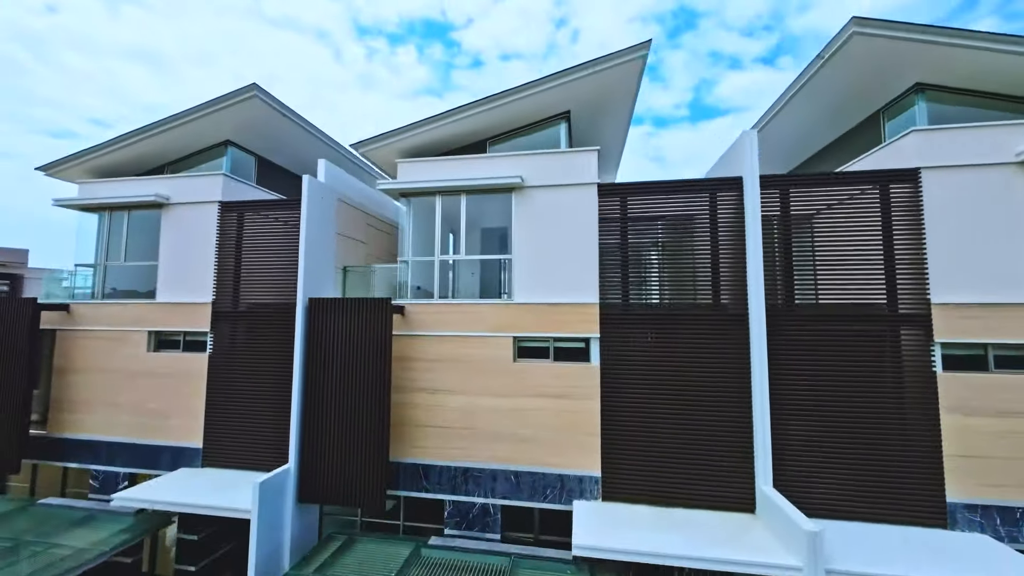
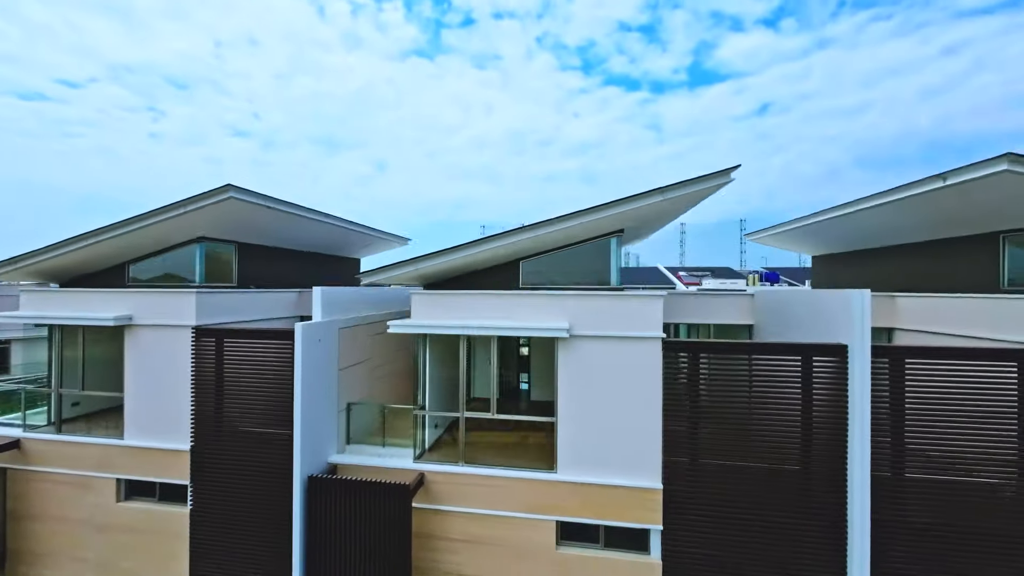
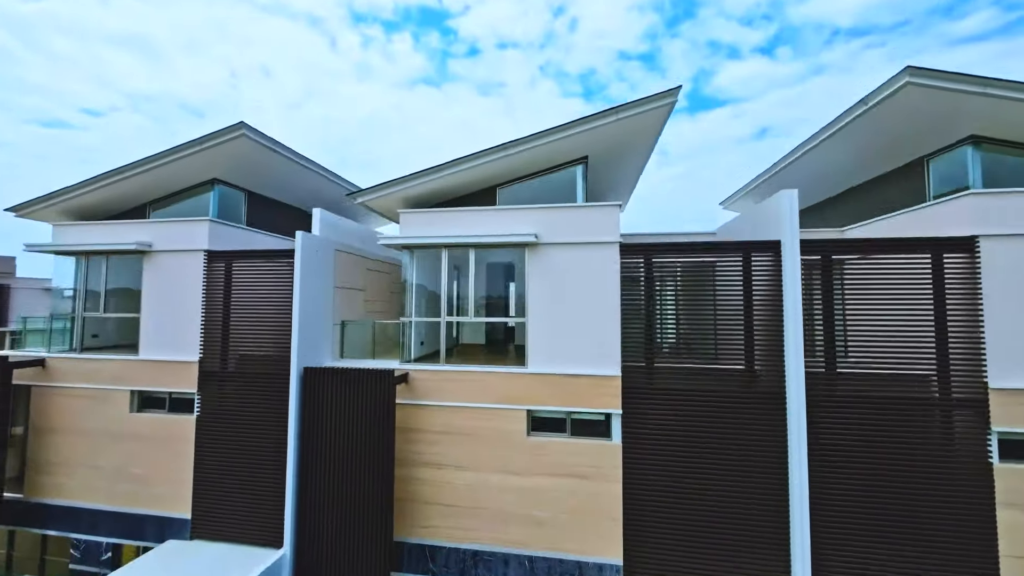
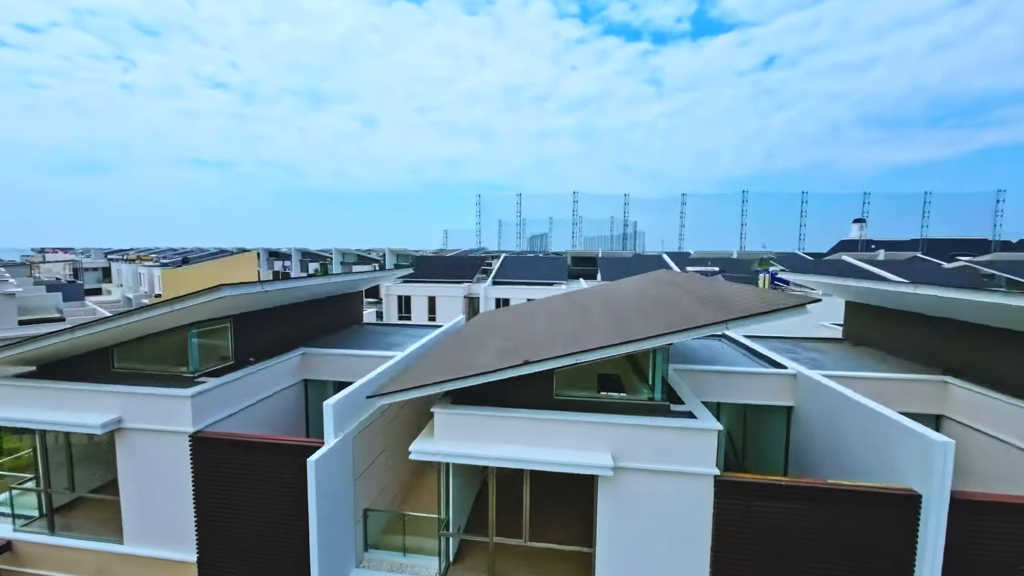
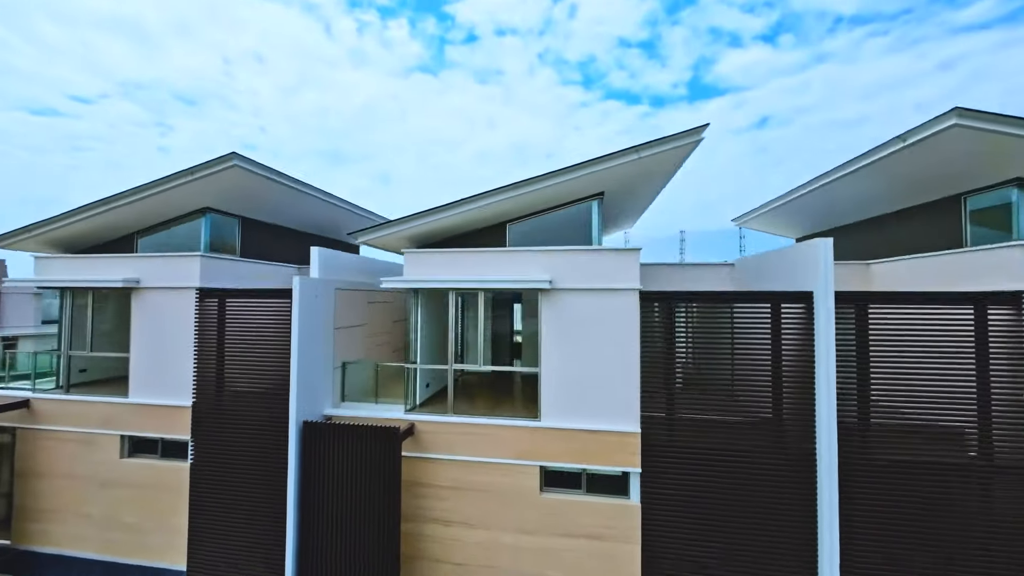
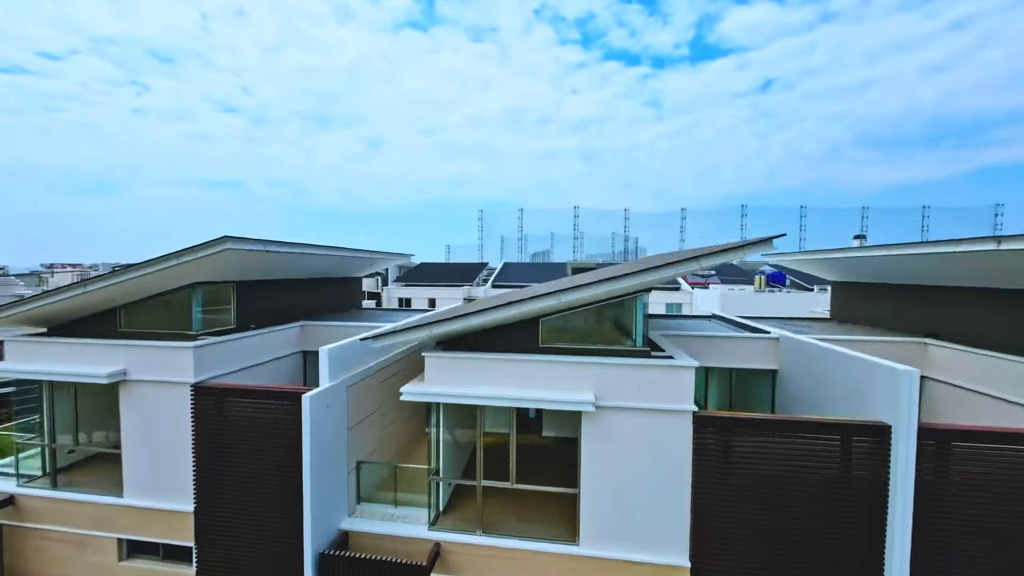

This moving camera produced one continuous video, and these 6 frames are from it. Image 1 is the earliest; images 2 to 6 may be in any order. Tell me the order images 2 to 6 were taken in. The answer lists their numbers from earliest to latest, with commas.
3, 5, 2, 6, 4
